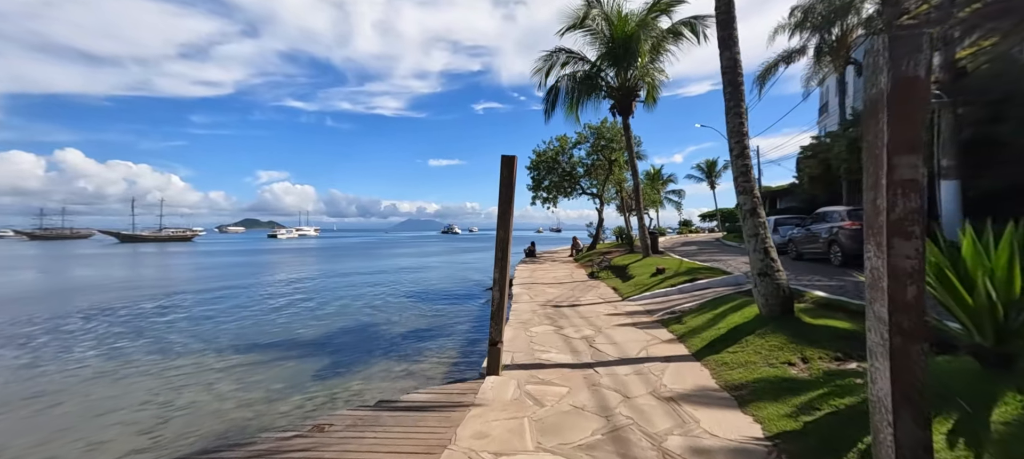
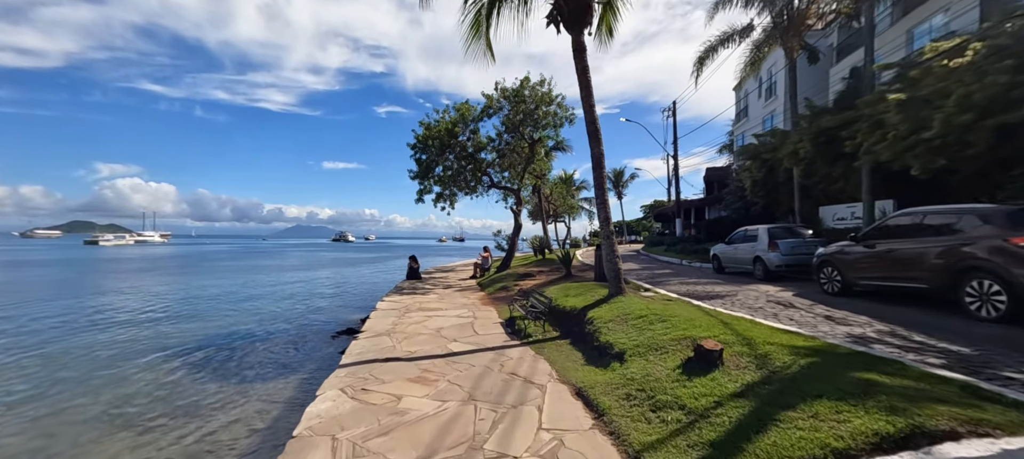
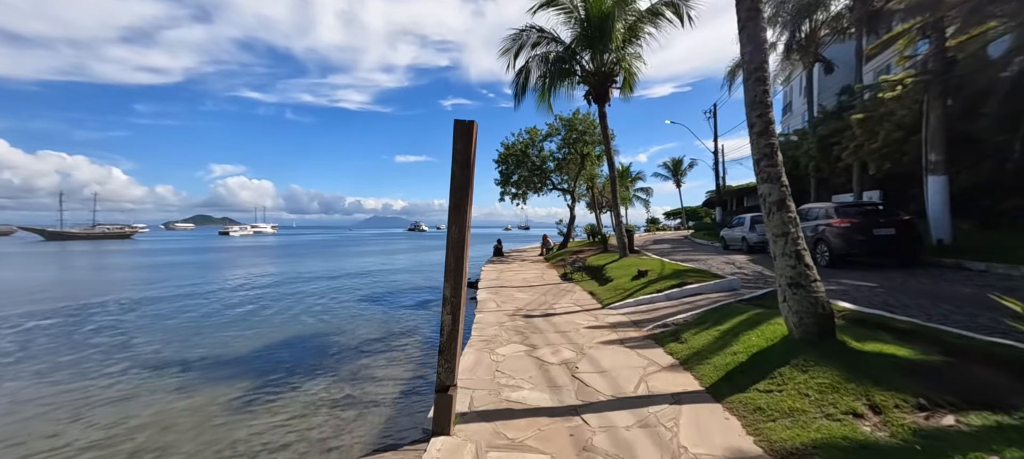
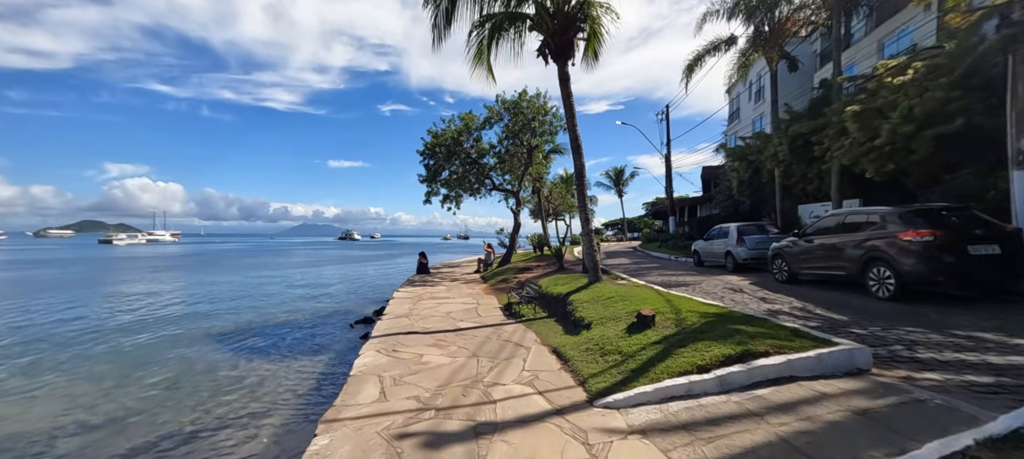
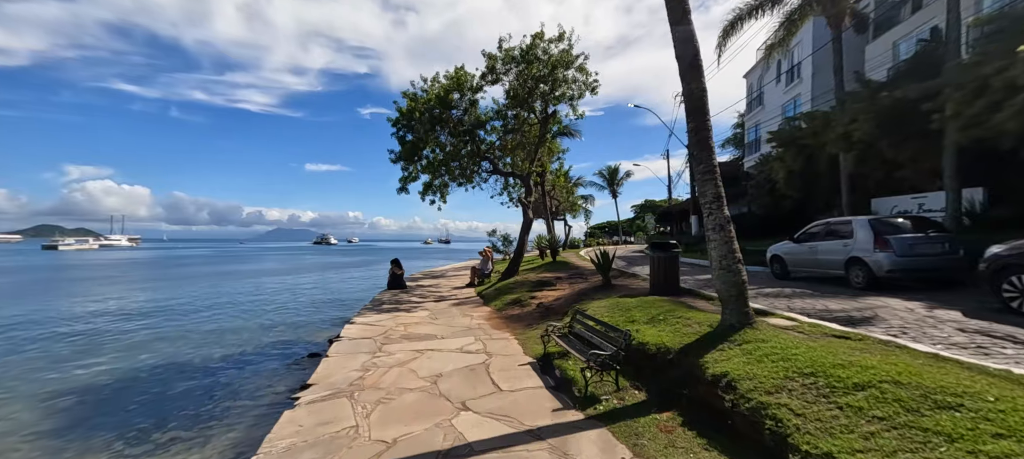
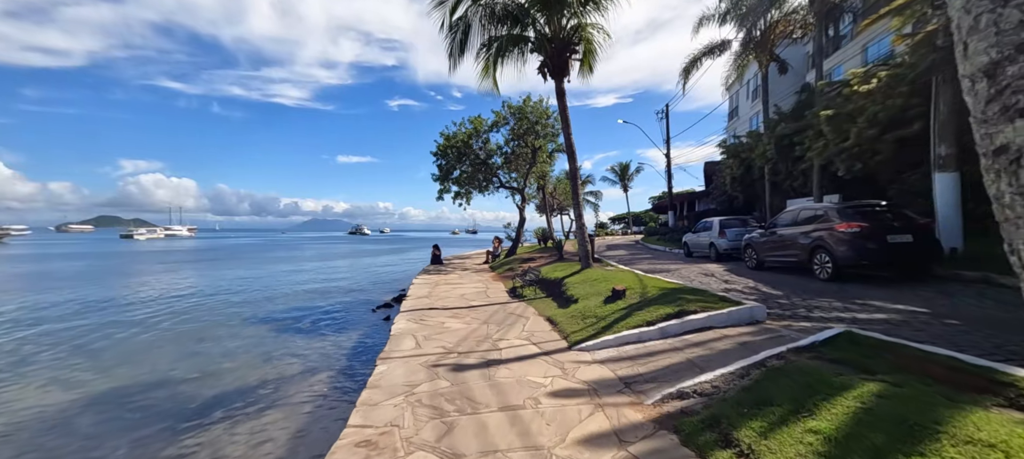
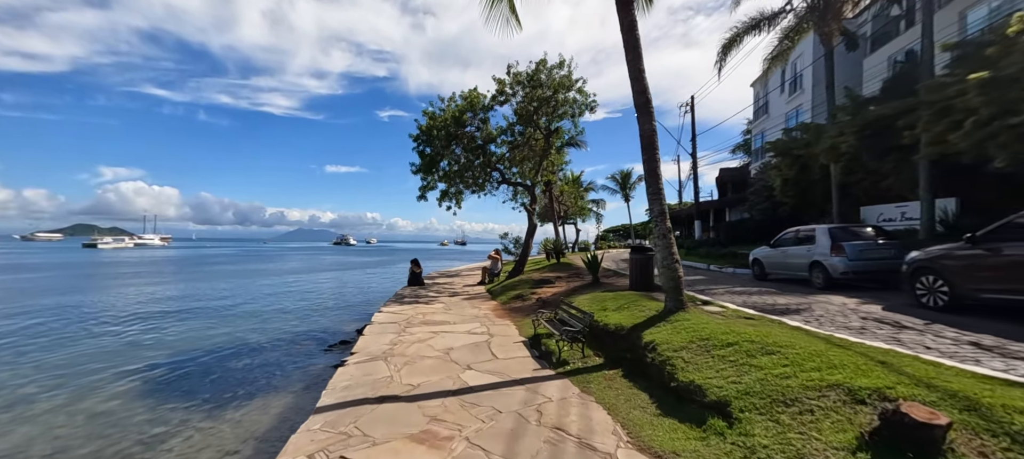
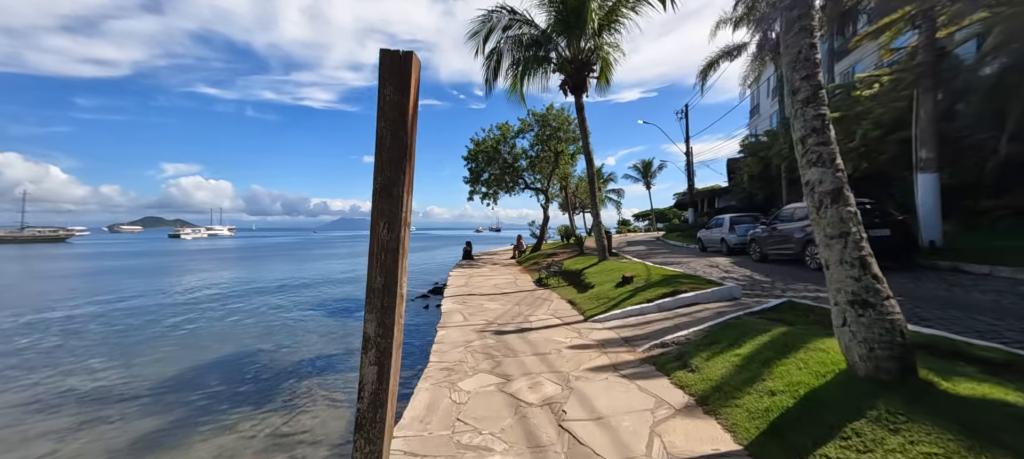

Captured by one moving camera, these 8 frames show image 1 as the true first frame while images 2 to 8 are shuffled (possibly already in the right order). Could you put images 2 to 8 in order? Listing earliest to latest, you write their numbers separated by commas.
3, 8, 6, 4, 2, 7, 5
